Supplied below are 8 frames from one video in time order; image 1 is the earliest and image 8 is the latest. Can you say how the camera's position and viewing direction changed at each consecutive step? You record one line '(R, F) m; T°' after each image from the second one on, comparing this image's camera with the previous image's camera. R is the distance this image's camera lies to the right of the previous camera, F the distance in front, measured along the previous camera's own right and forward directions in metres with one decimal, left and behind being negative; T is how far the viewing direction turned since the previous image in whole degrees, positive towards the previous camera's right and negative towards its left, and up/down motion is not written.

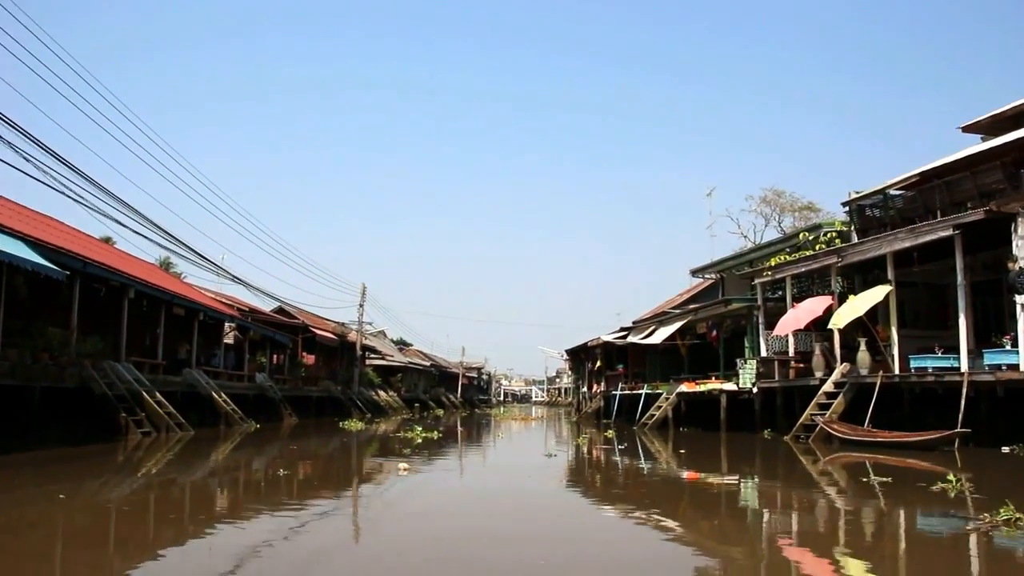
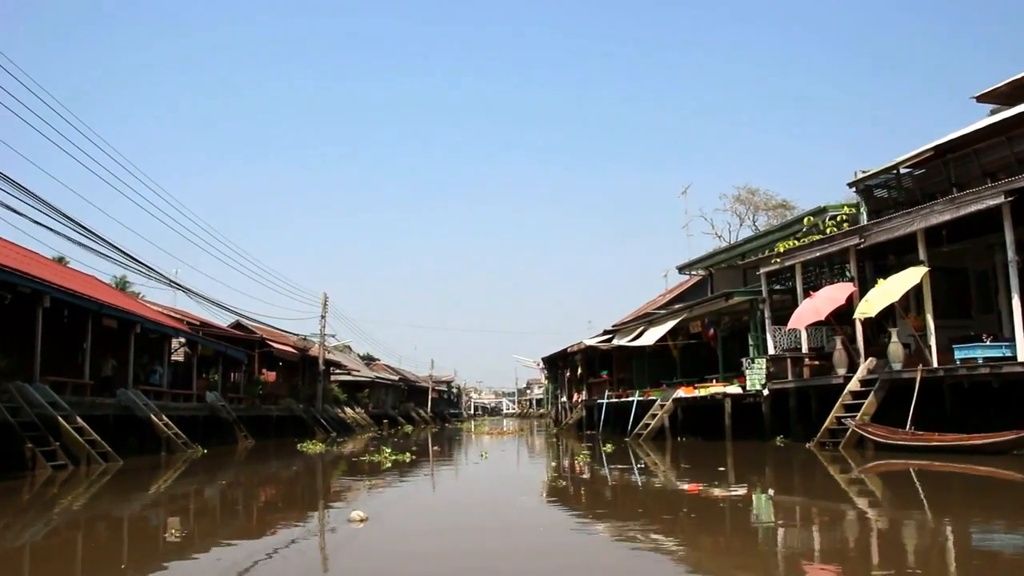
(-0.2, +1.7) m; +3°
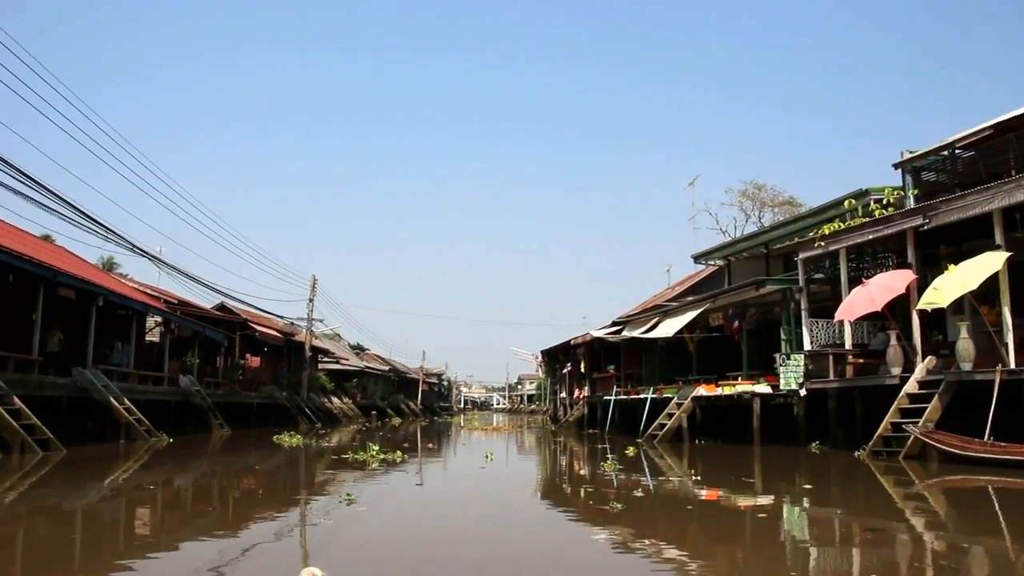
(-0.3, +1.5) m; +1°
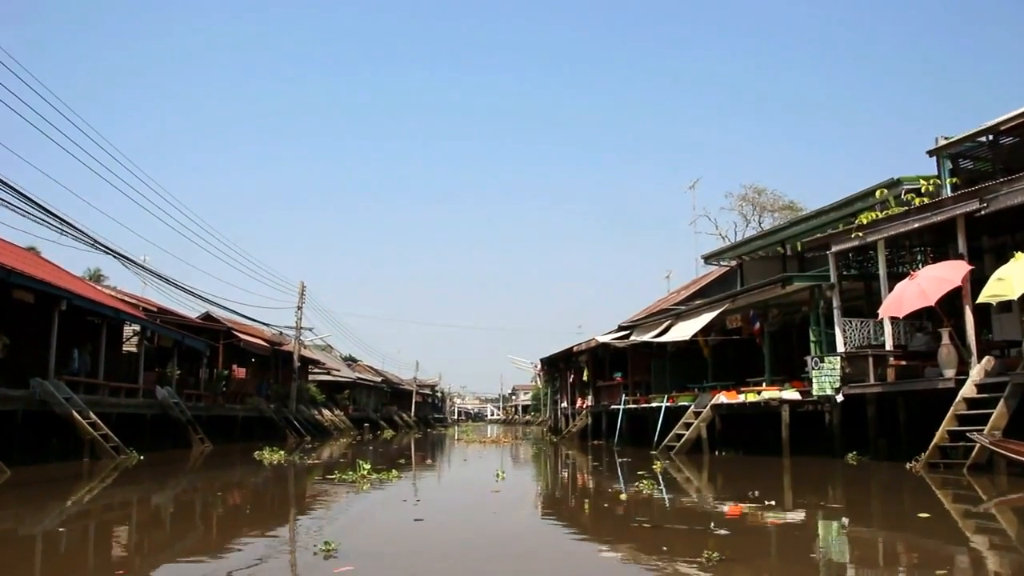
(-0.2, +1.1) m; +1°
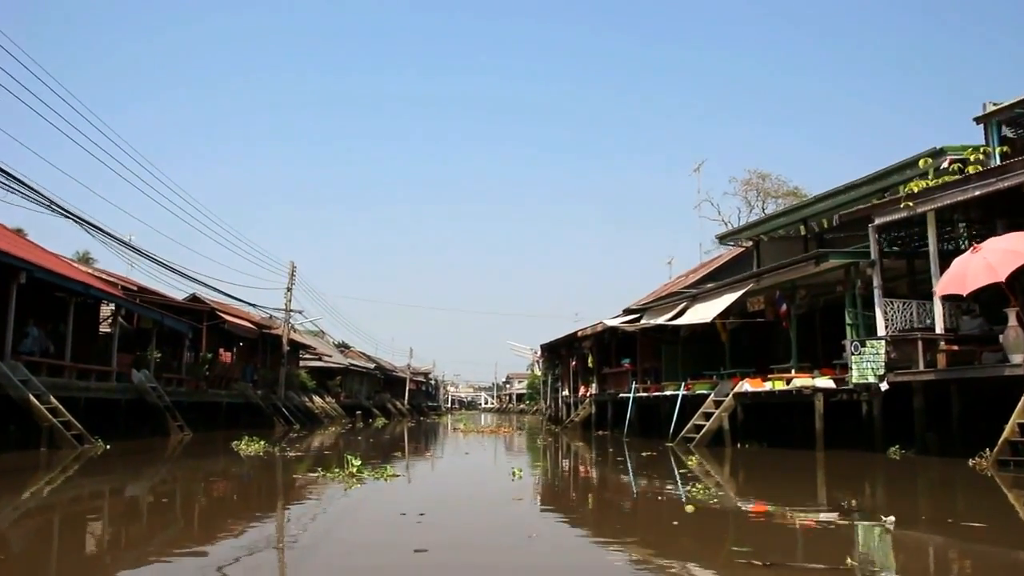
(-0.2, +1.1) m; 0°
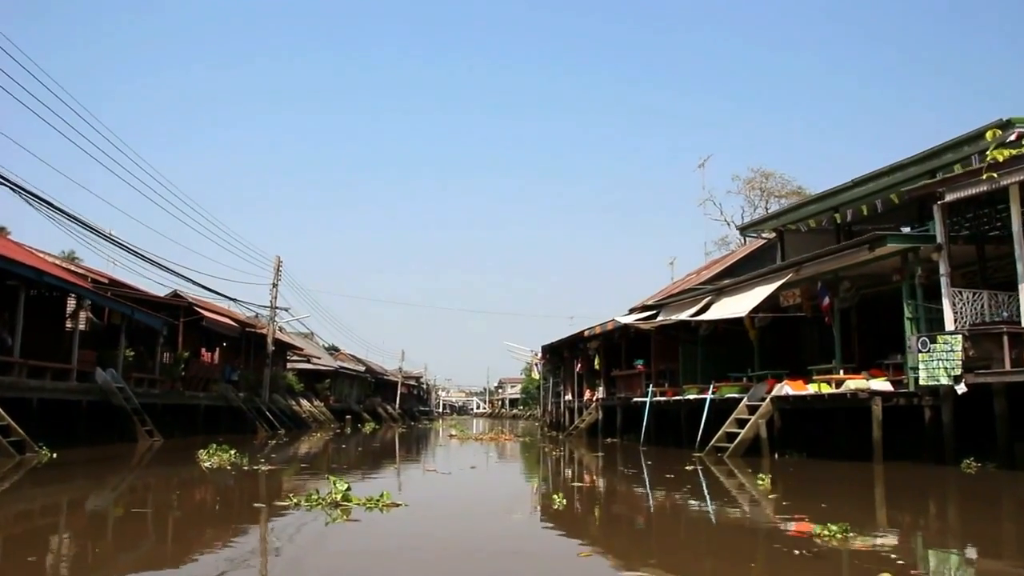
(-0.3, +1.4) m; +1°
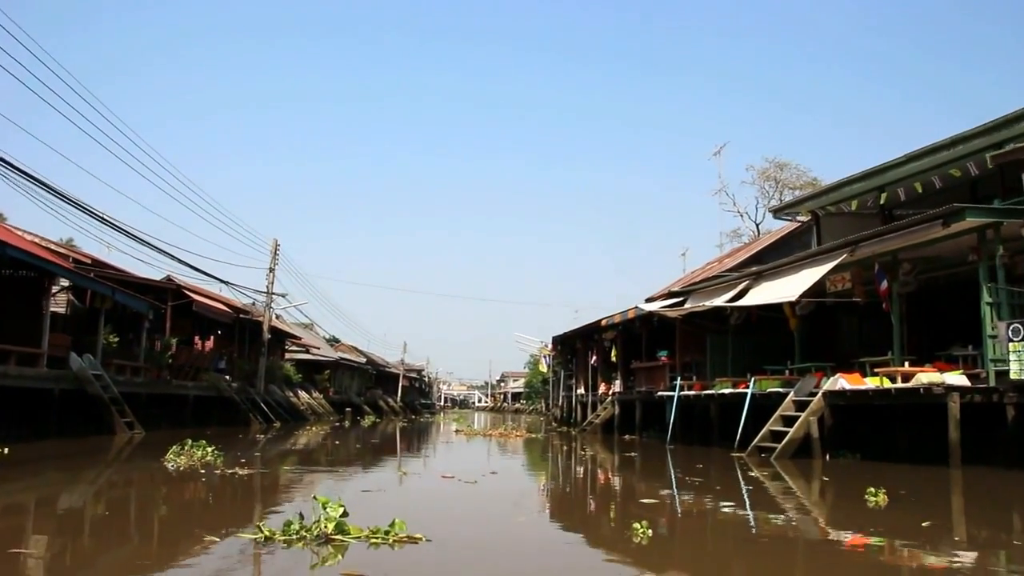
(-0.2, +1.2) m; 0°
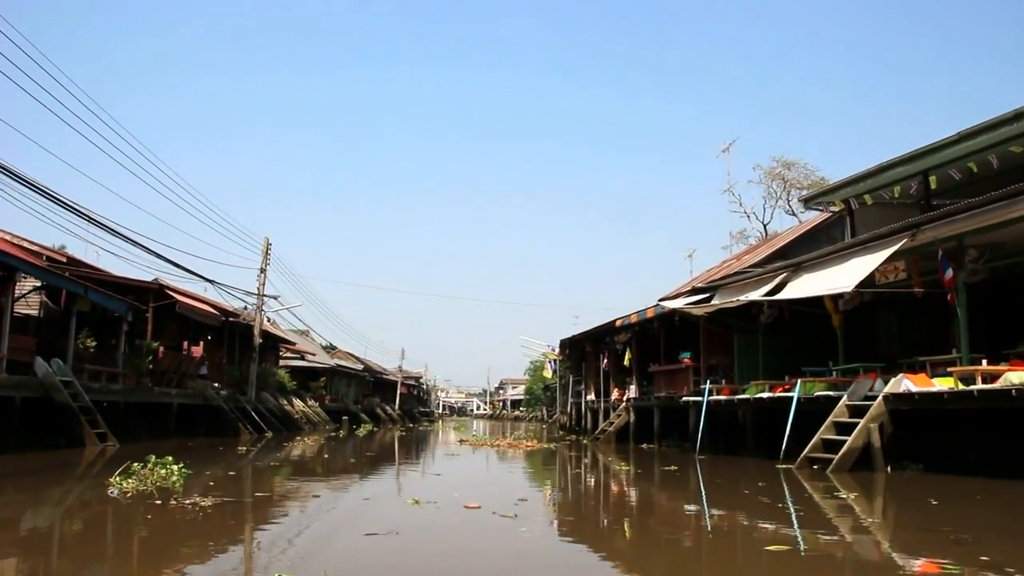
(-0.2, +1.2) m; 0°
